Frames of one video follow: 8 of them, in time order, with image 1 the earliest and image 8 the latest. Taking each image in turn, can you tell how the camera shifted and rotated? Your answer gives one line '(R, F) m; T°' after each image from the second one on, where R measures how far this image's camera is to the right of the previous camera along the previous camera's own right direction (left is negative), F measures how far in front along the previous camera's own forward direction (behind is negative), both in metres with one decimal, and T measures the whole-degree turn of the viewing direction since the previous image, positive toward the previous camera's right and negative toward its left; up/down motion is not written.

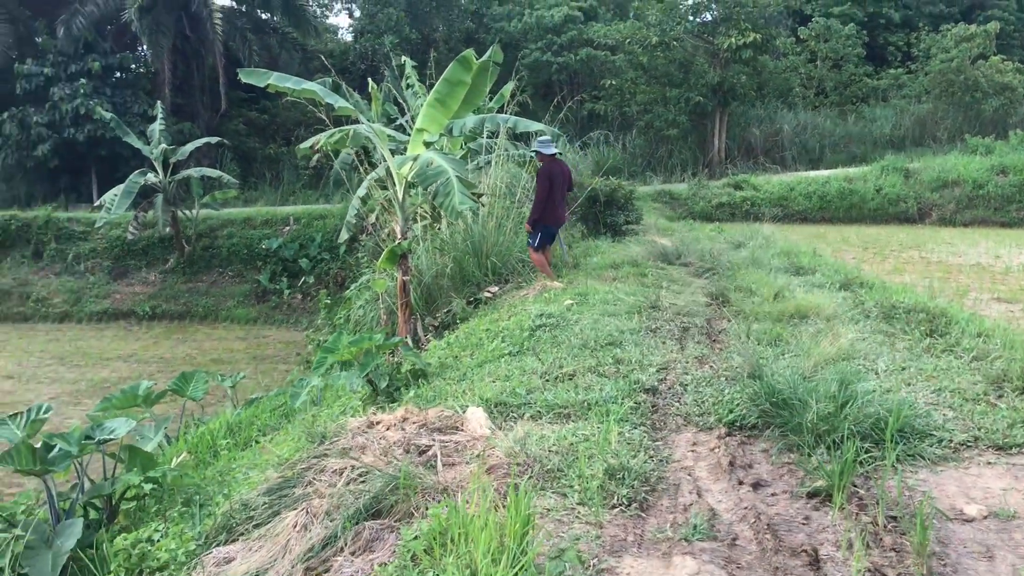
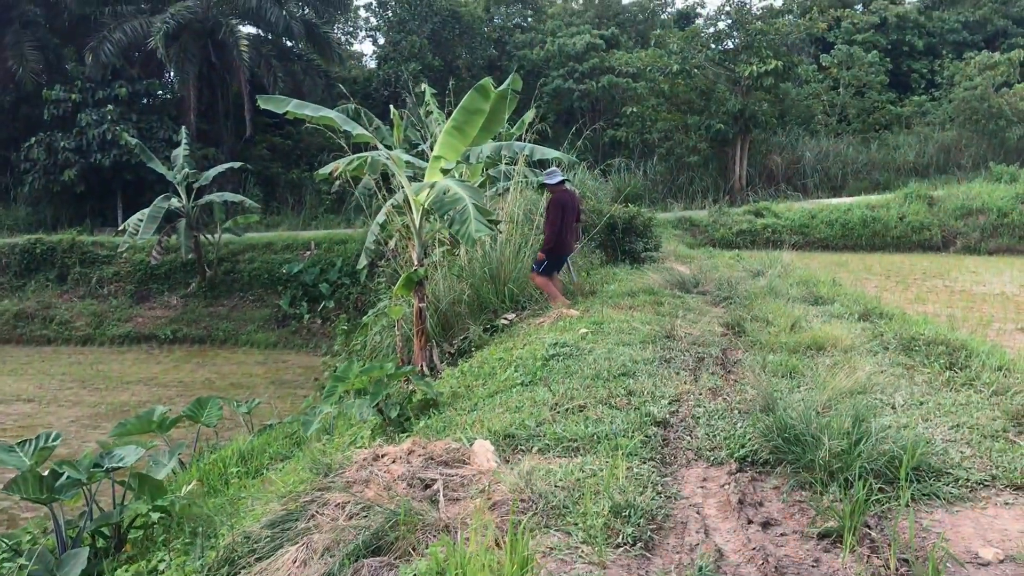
(0.0, 0.0) m; -1°
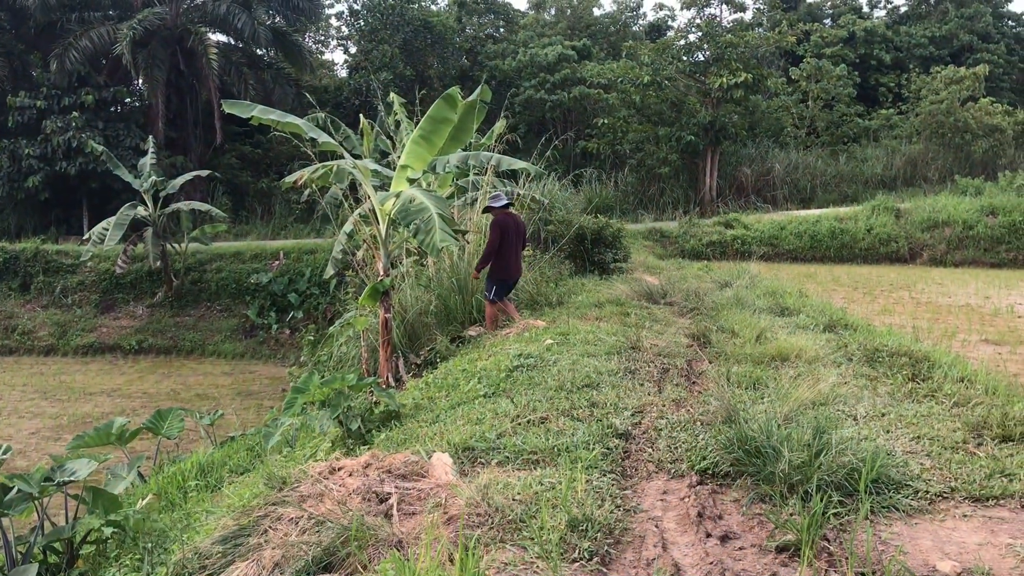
(0.0, 0.0) m; +2°
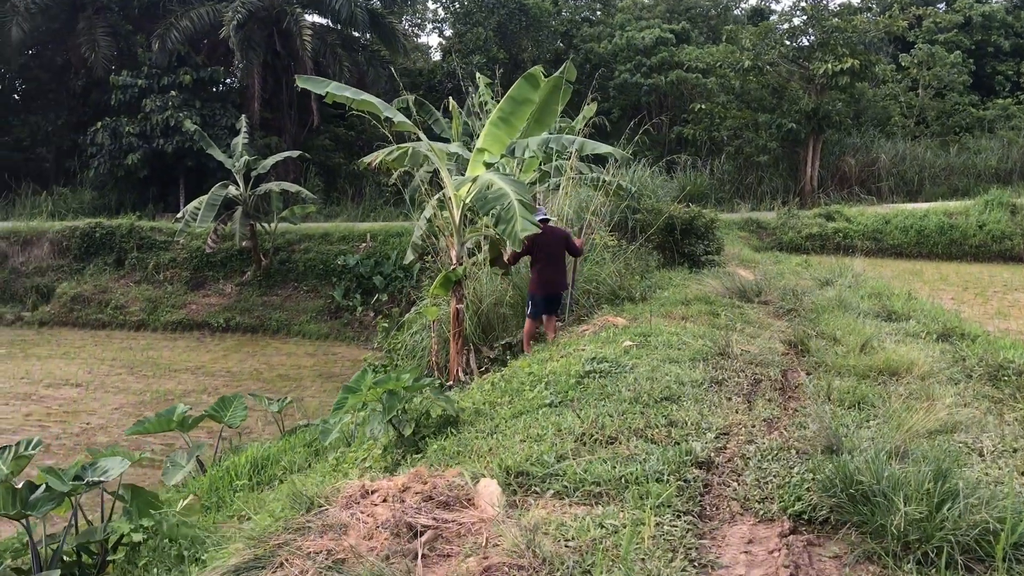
(+0.1, +0.4) m; -5°
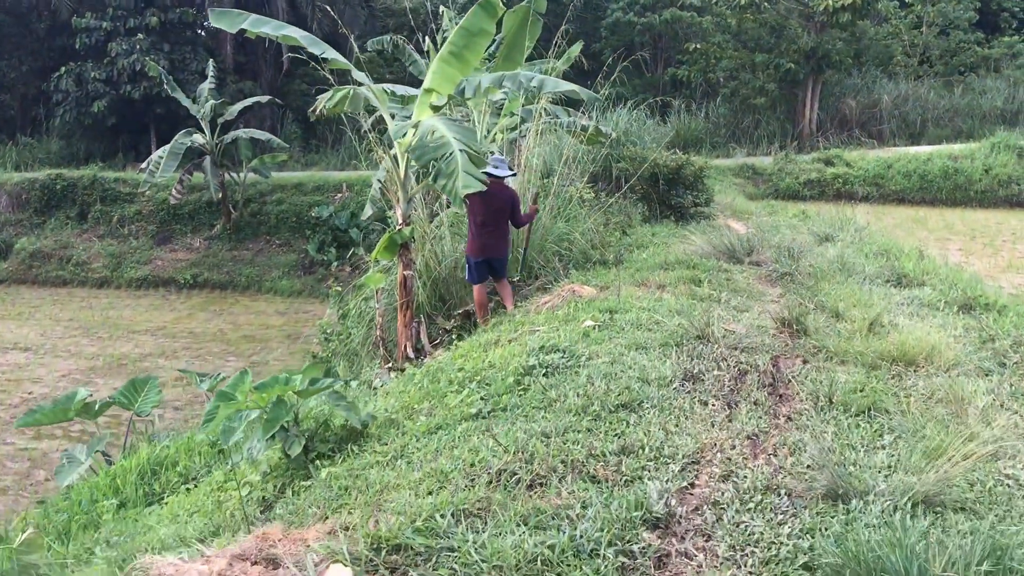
(+0.3, +0.9) m; 0°
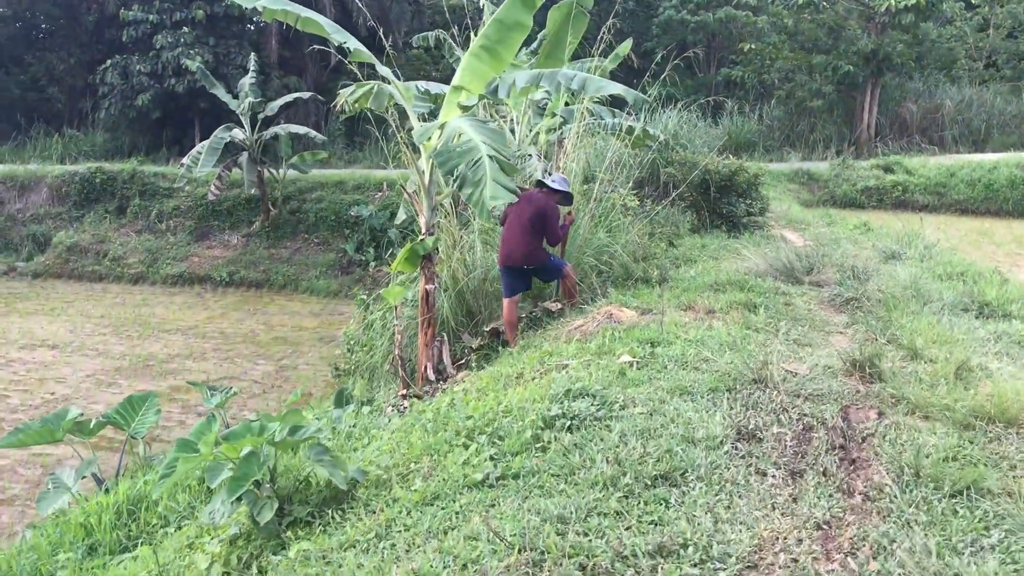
(+0.1, +0.6) m; -3°
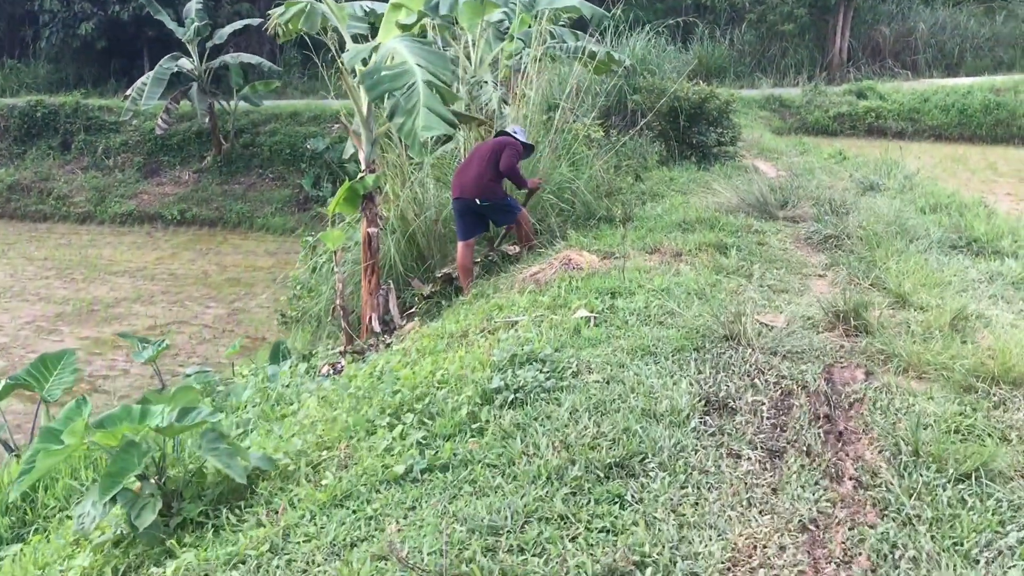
(+0.1, +0.4) m; +2°
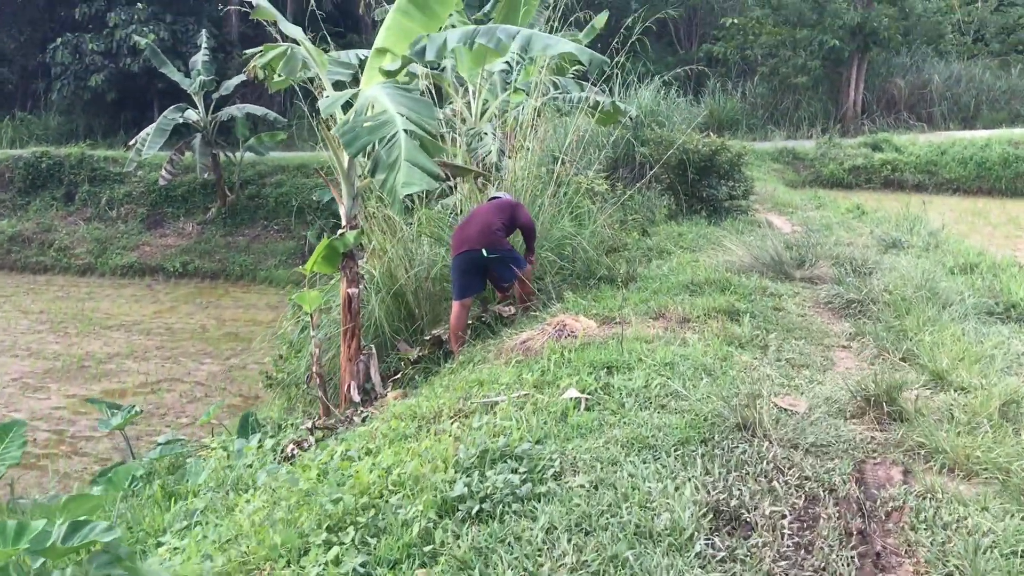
(+0.1, +0.4) m; -1°
